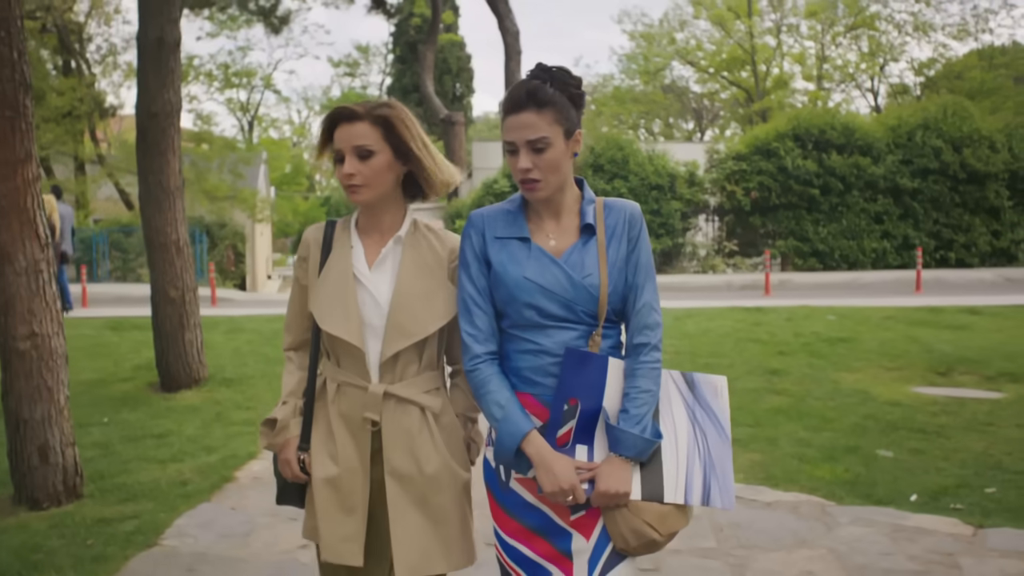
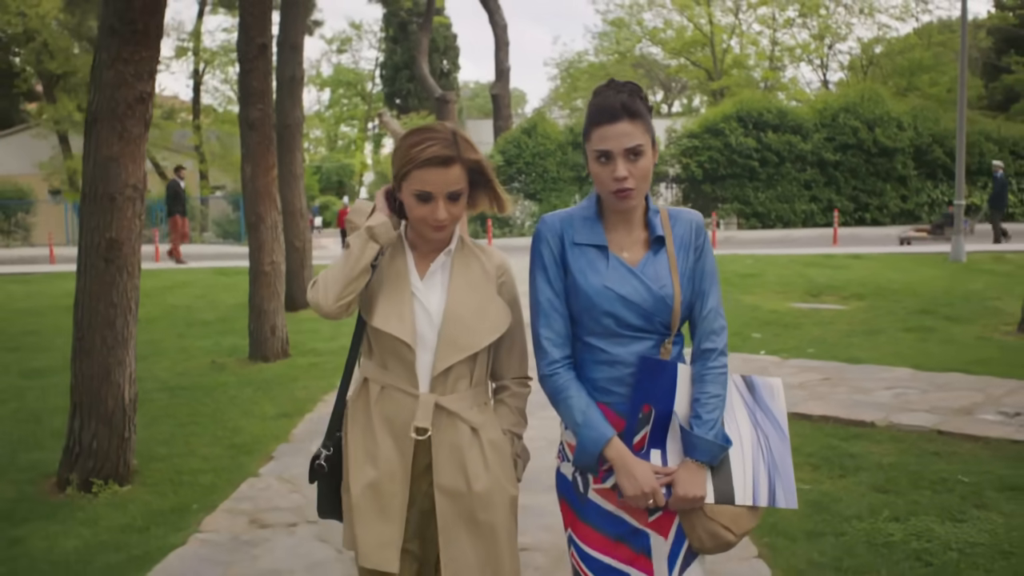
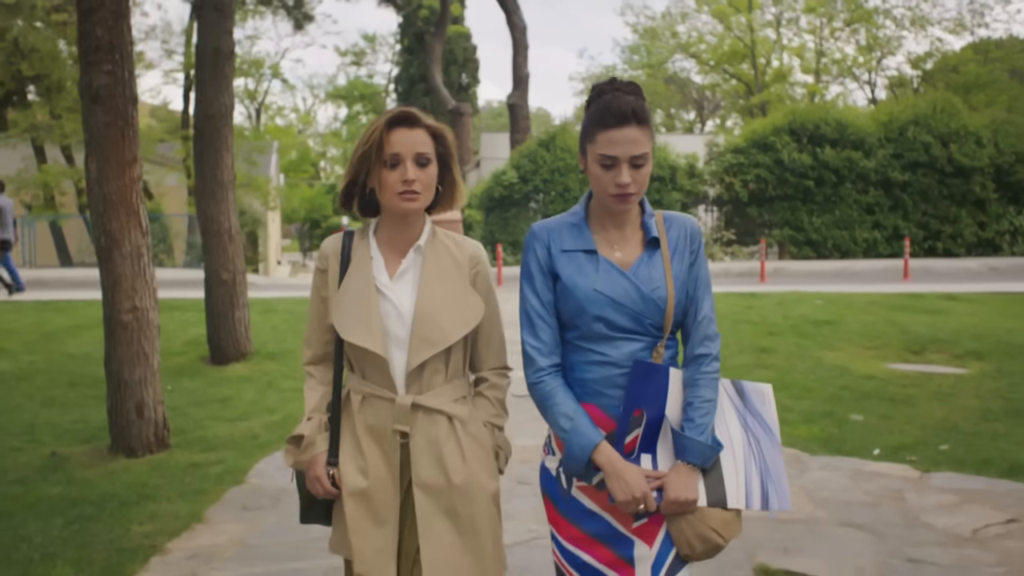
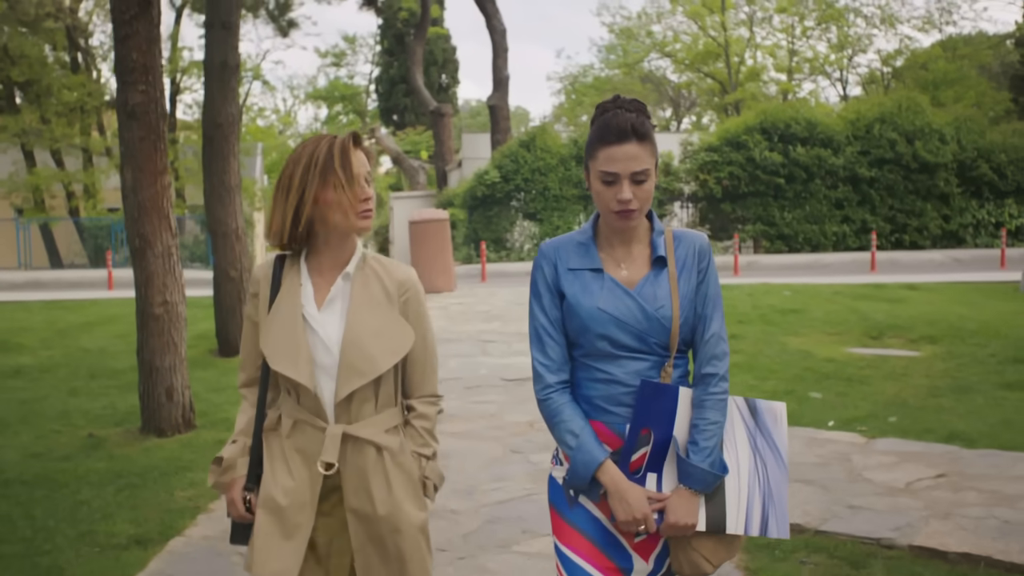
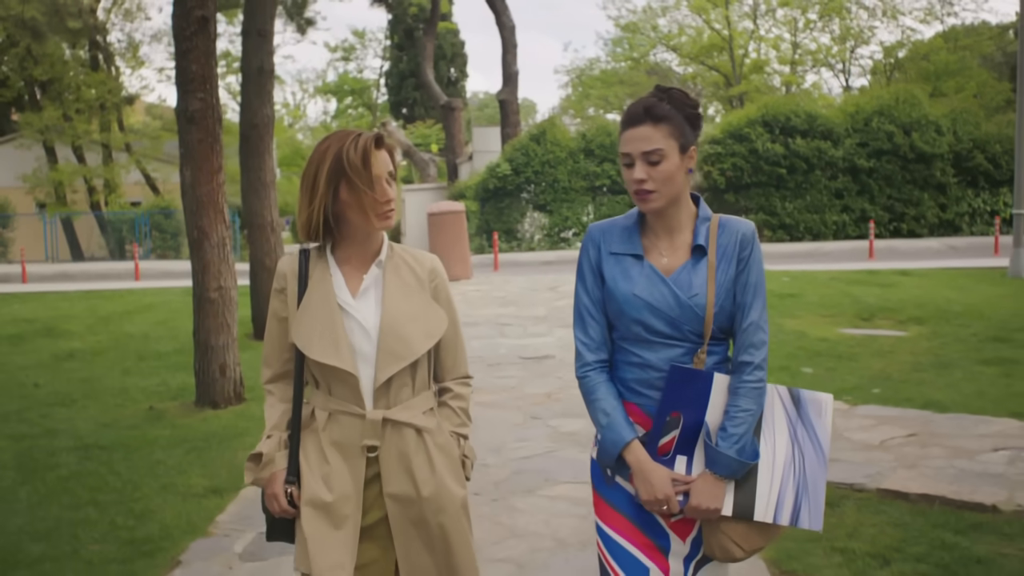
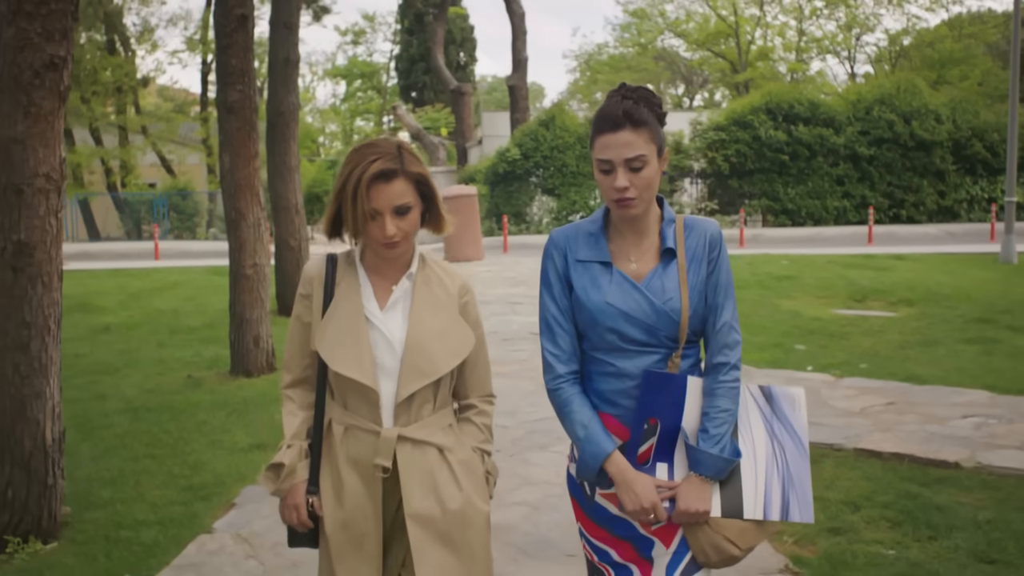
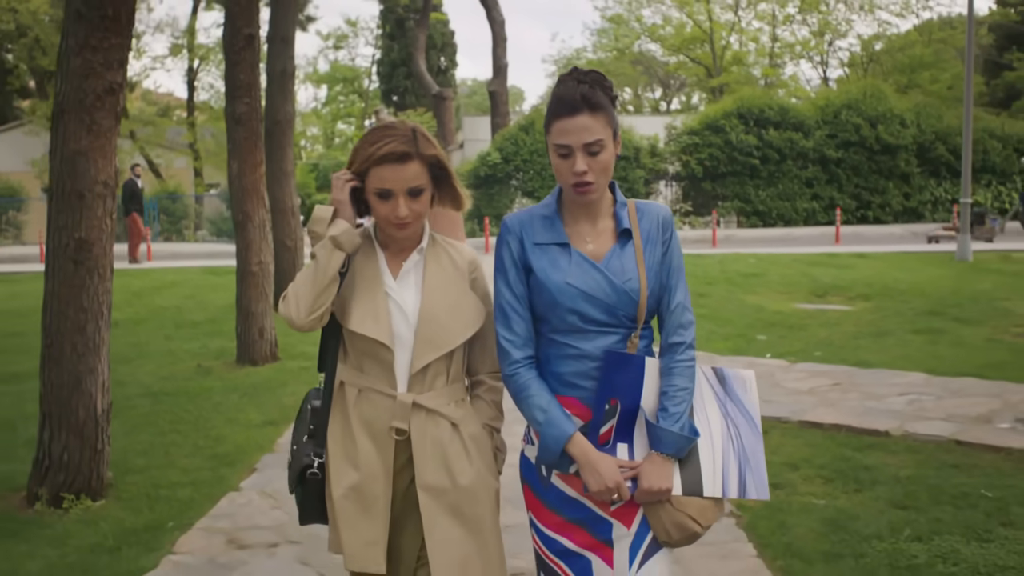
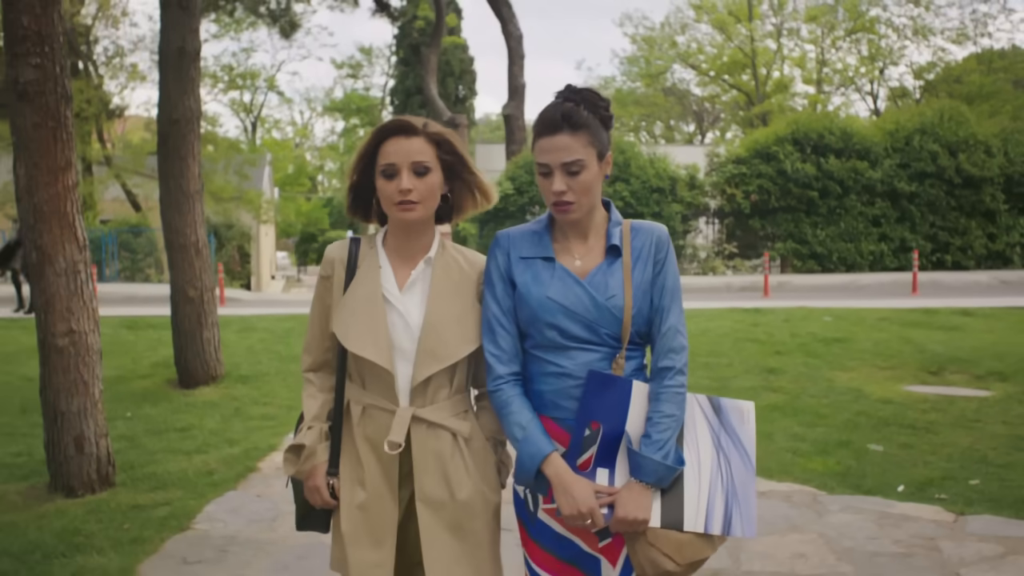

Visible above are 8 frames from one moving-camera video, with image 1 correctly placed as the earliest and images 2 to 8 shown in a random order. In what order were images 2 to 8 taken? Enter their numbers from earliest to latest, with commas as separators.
8, 3, 4, 5, 6, 7, 2
